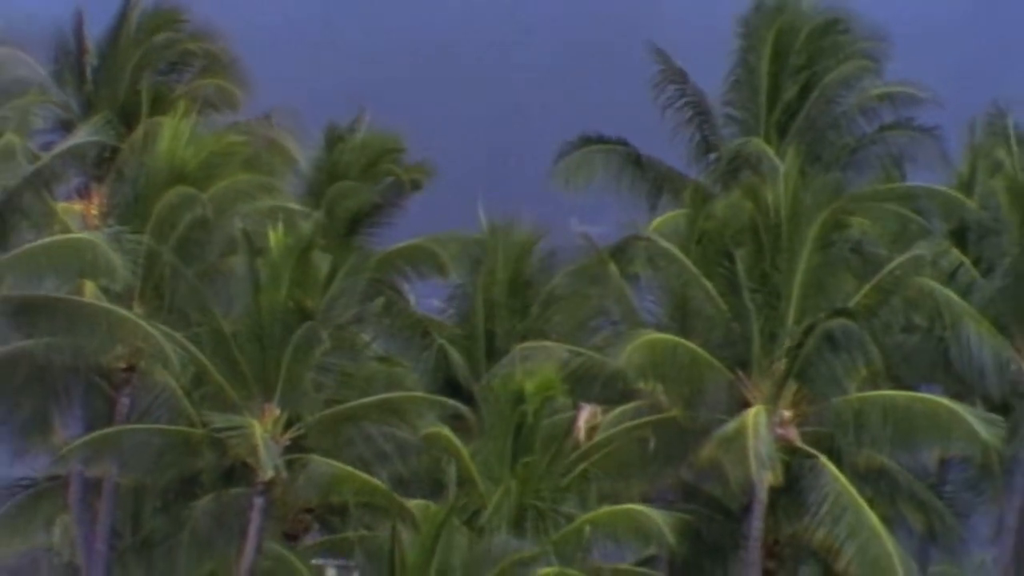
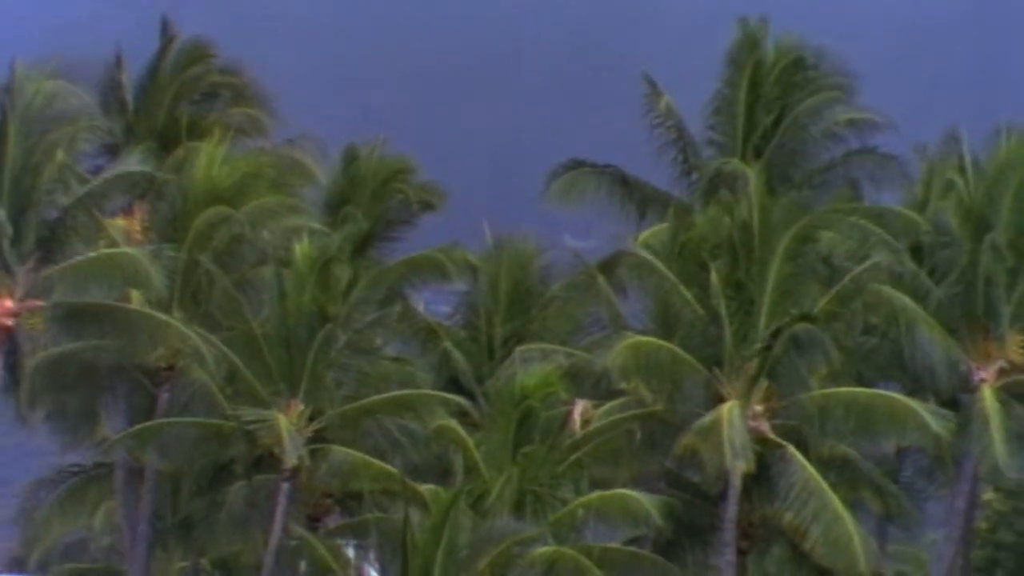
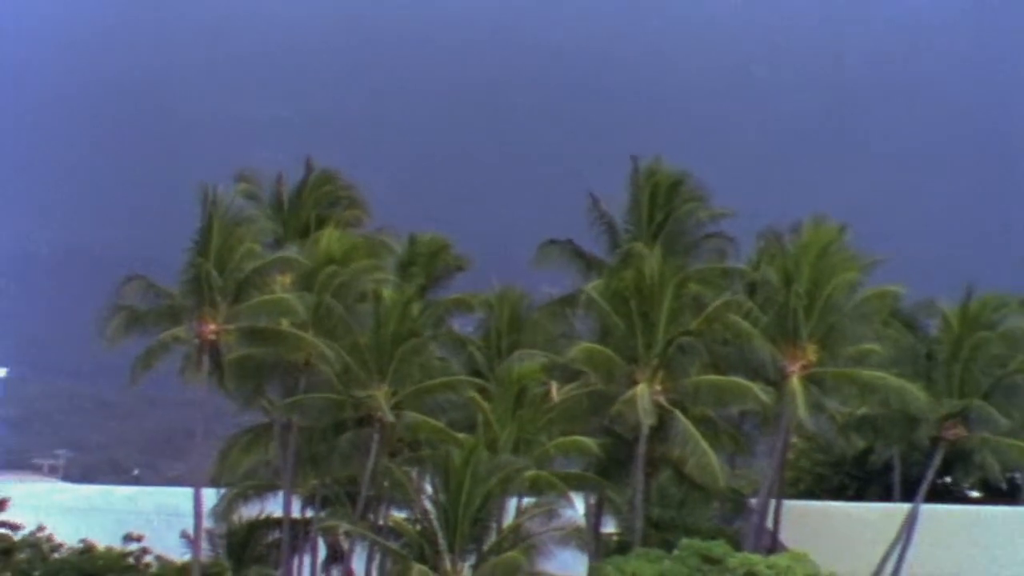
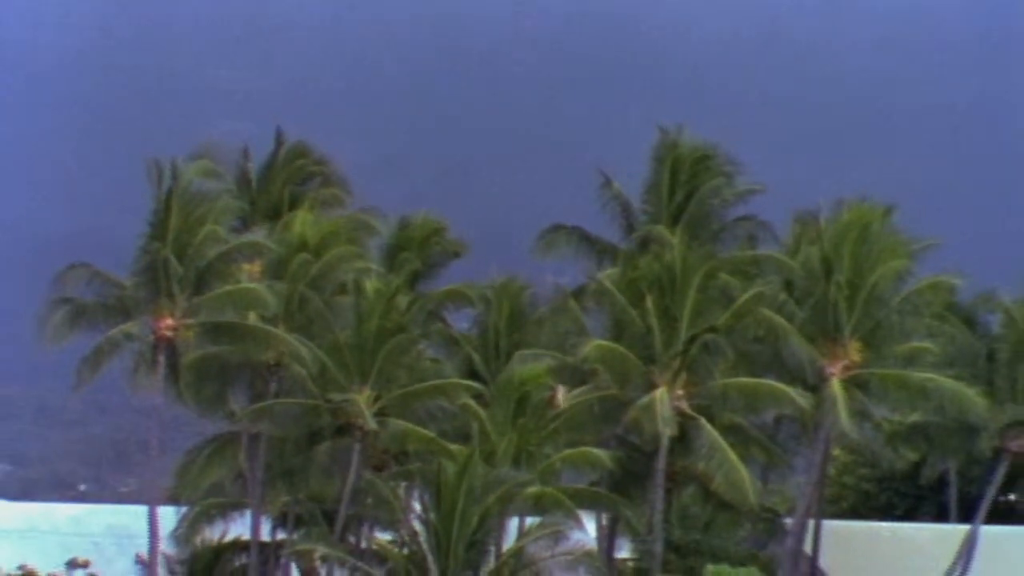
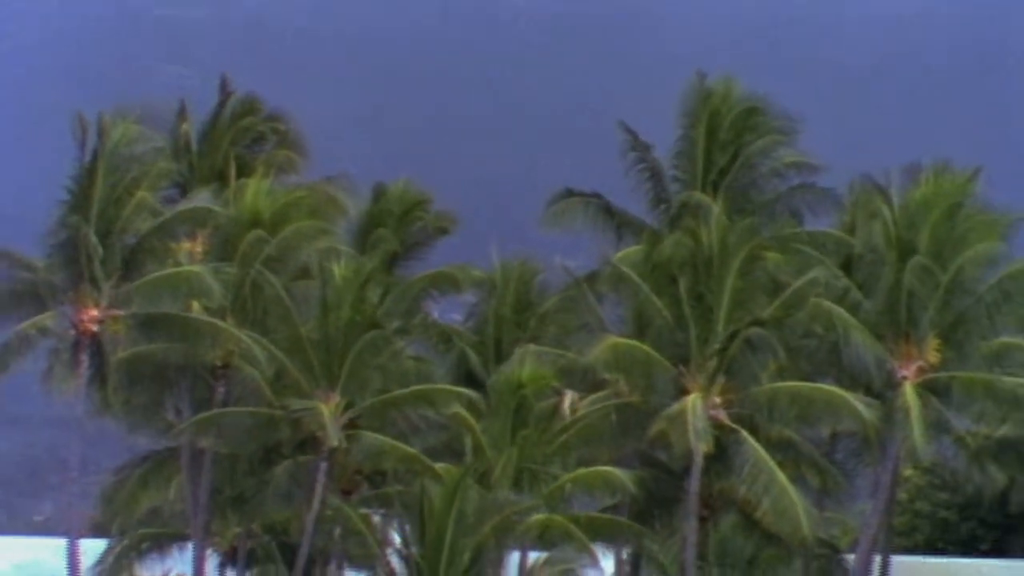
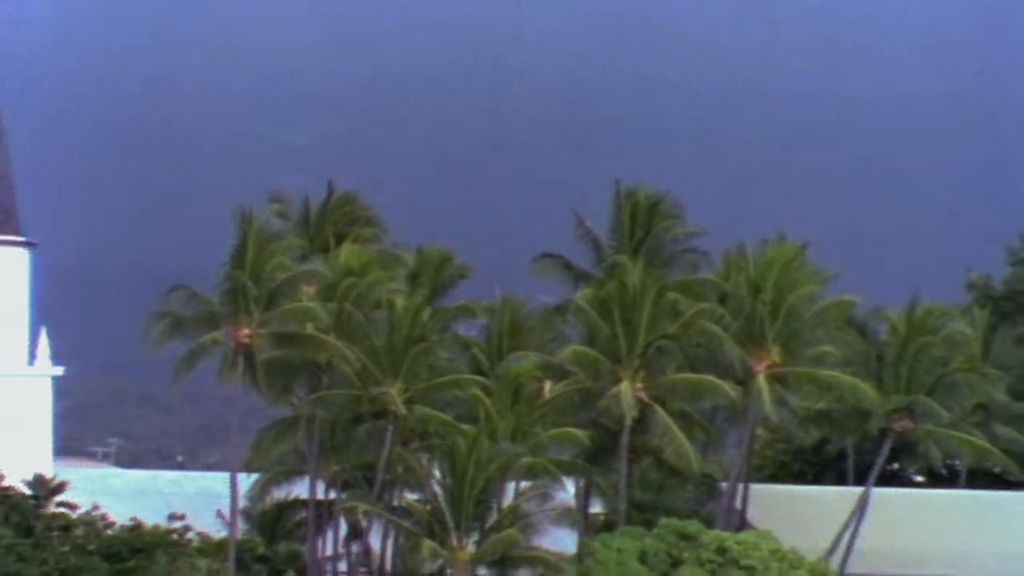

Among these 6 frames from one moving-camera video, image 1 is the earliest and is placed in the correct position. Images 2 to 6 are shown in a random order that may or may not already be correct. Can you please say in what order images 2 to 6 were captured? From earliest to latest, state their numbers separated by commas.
2, 5, 4, 3, 6
